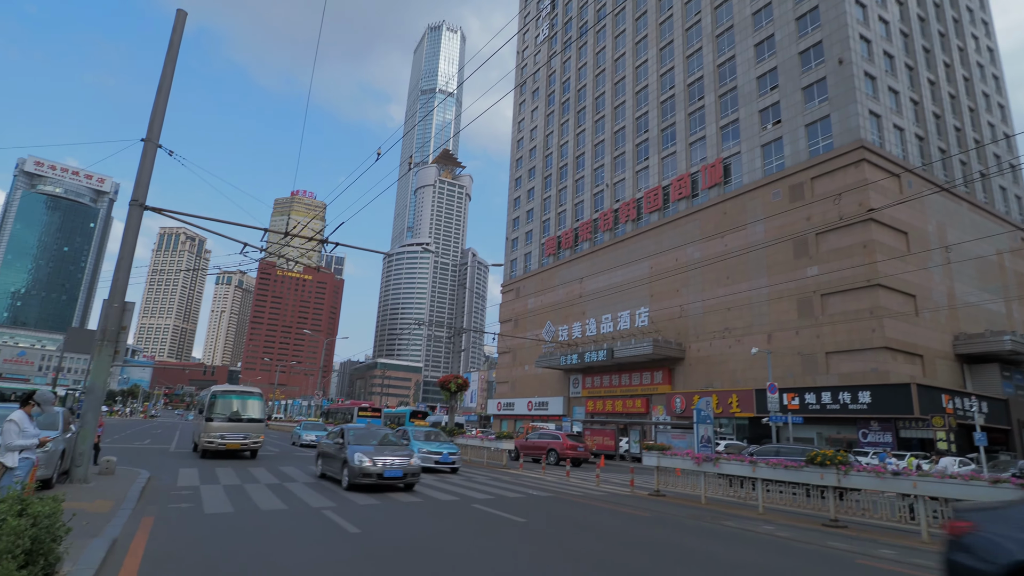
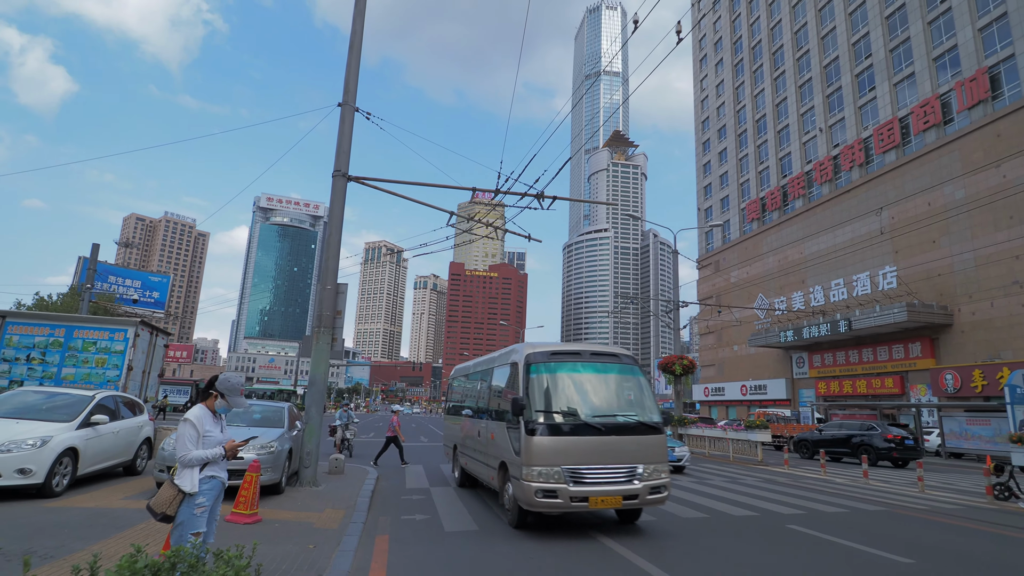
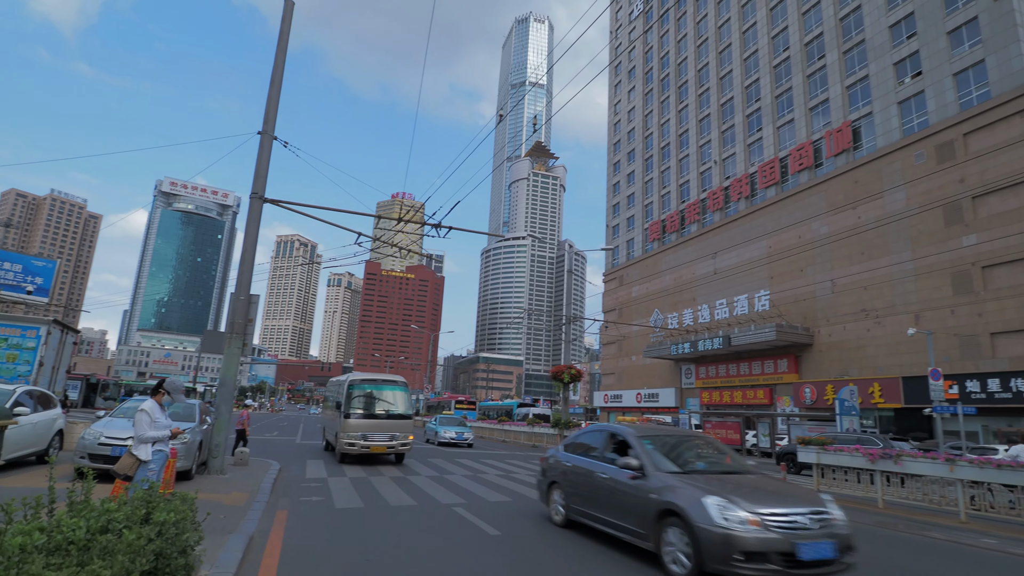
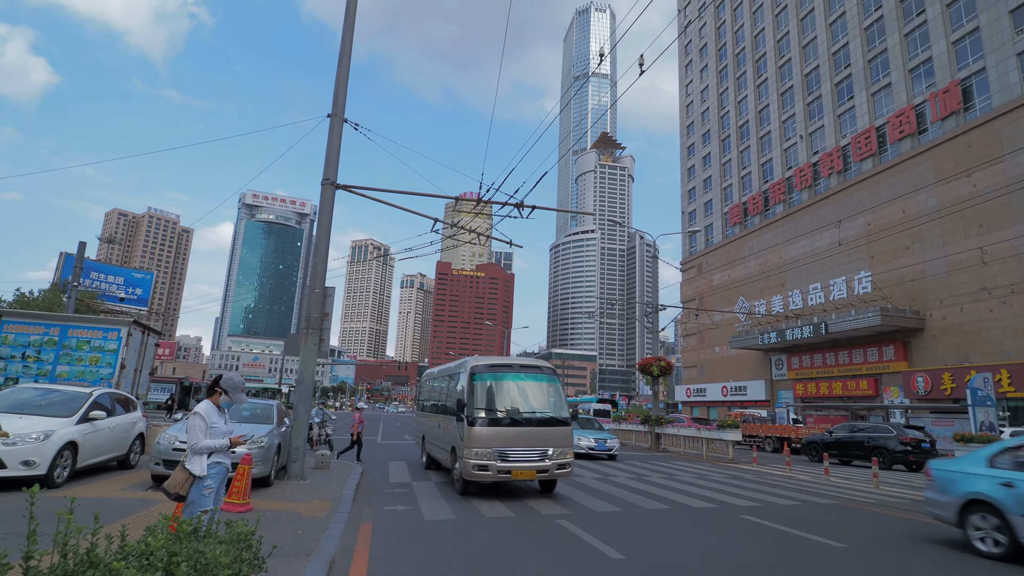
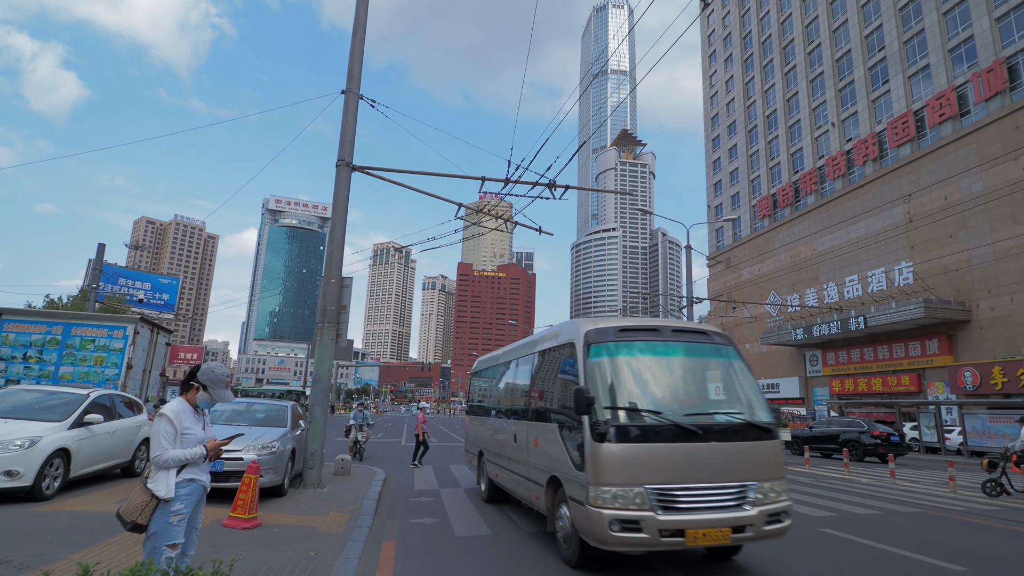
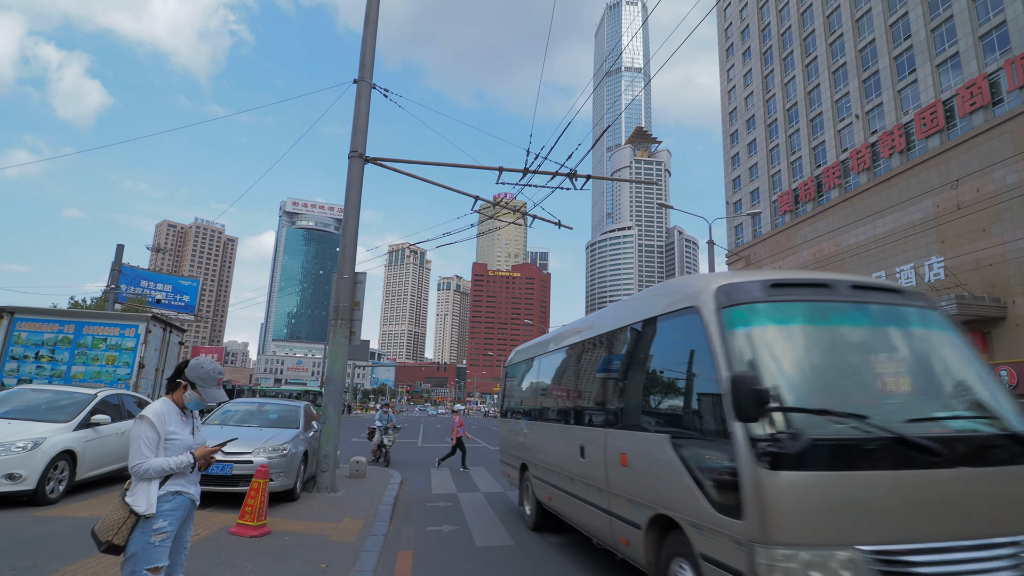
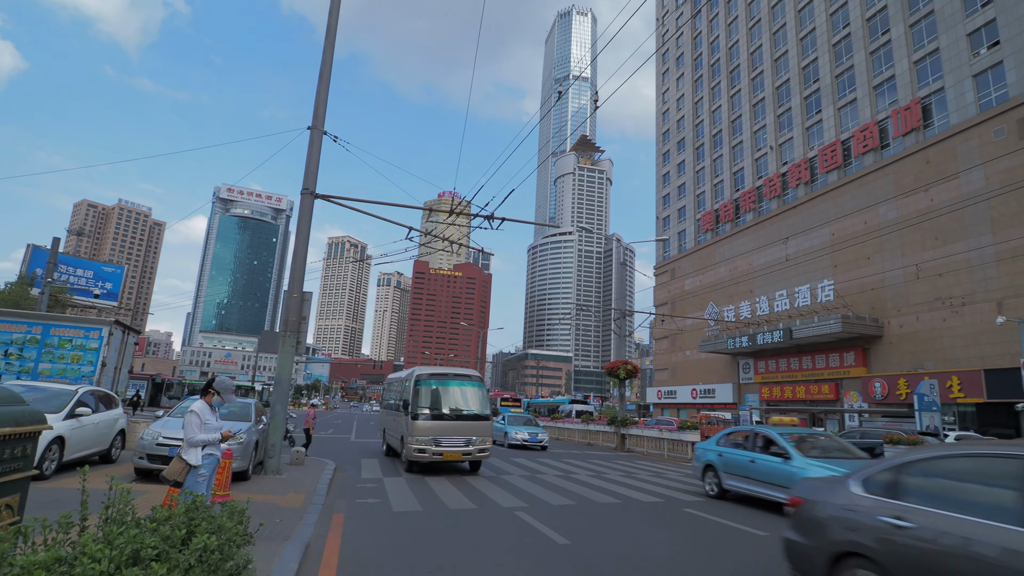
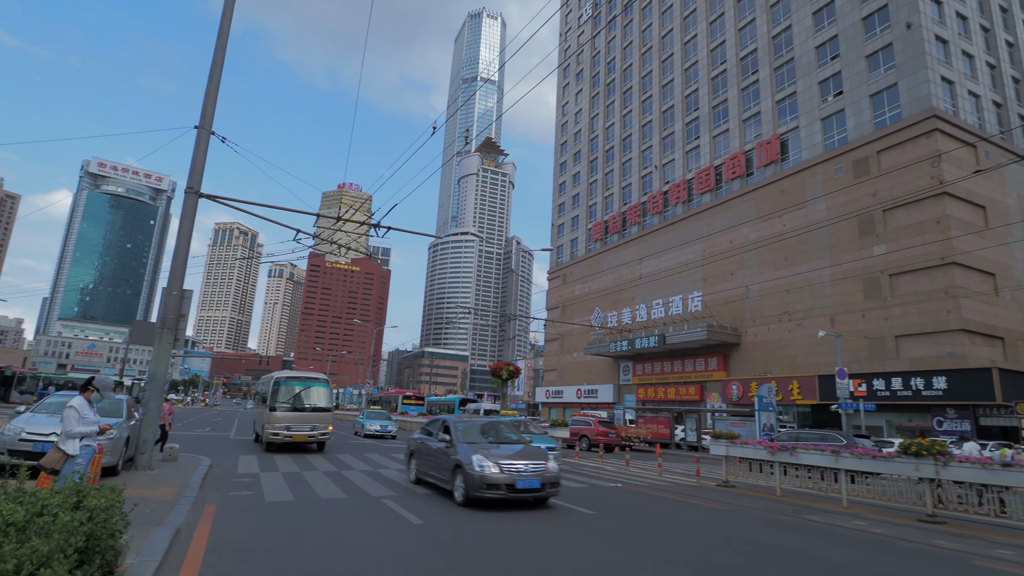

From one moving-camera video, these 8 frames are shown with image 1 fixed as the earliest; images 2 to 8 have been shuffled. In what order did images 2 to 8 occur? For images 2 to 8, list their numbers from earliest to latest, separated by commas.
8, 3, 7, 4, 2, 5, 6
